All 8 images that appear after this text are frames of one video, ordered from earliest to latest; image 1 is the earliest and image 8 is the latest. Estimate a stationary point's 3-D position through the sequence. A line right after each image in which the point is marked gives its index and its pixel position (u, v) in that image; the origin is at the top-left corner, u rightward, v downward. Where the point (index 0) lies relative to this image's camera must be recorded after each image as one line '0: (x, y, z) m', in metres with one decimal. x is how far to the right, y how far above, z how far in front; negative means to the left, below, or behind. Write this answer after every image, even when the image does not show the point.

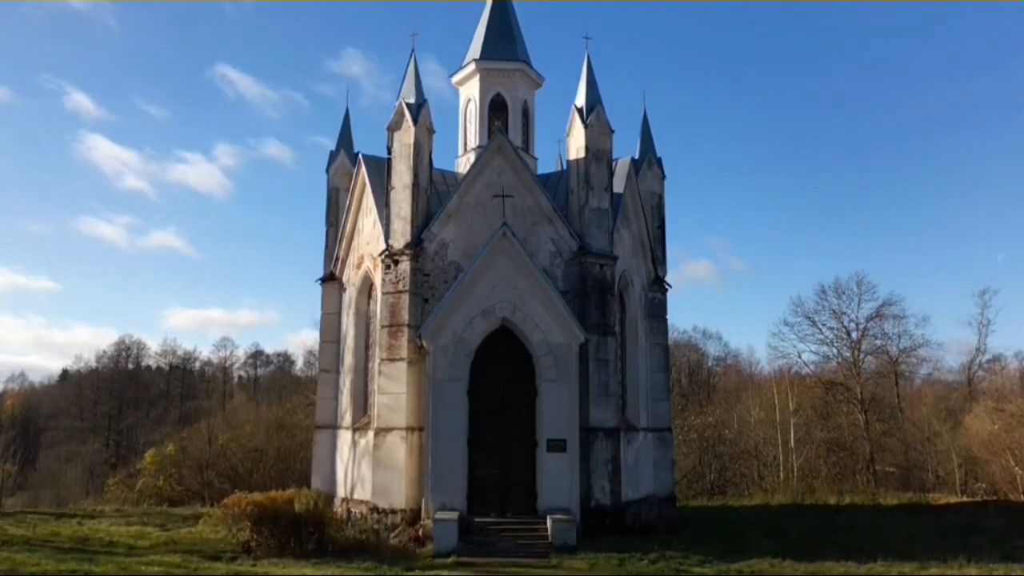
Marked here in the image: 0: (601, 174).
0: (+2.1, +2.7, +18.3) m
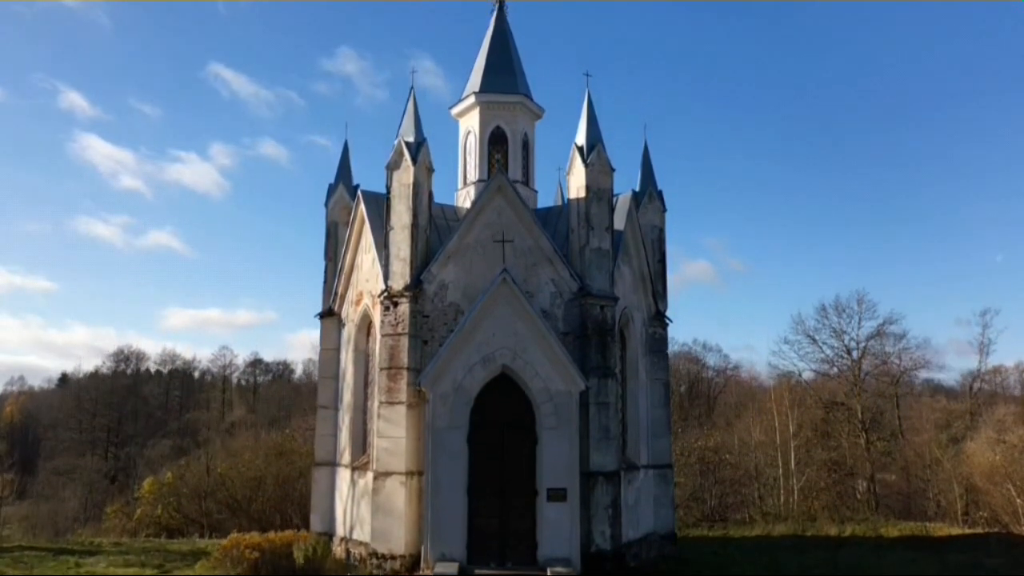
0: (+2.1, +1.8, +18.2) m
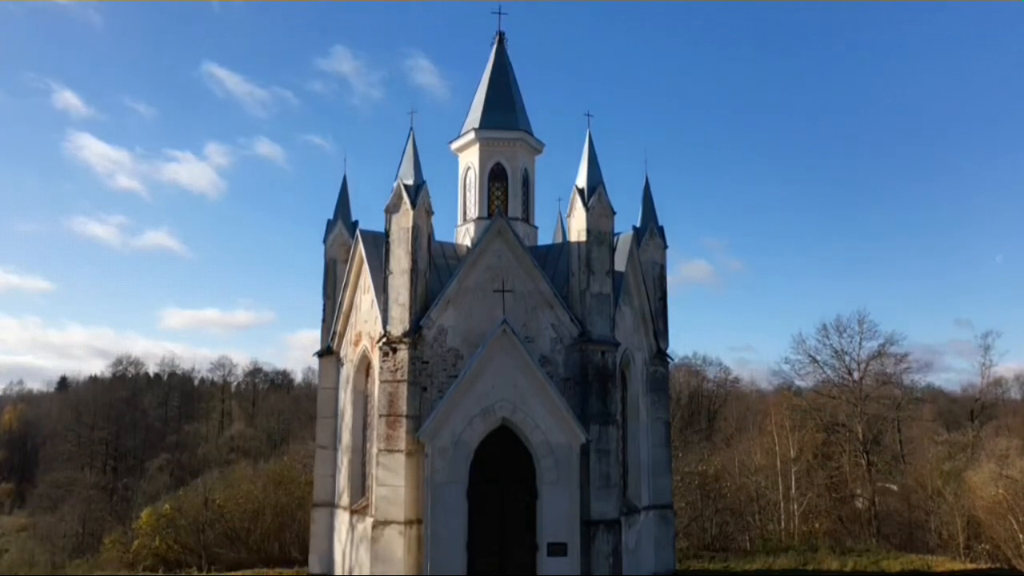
0: (+2.1, +0.7, +18.1) m
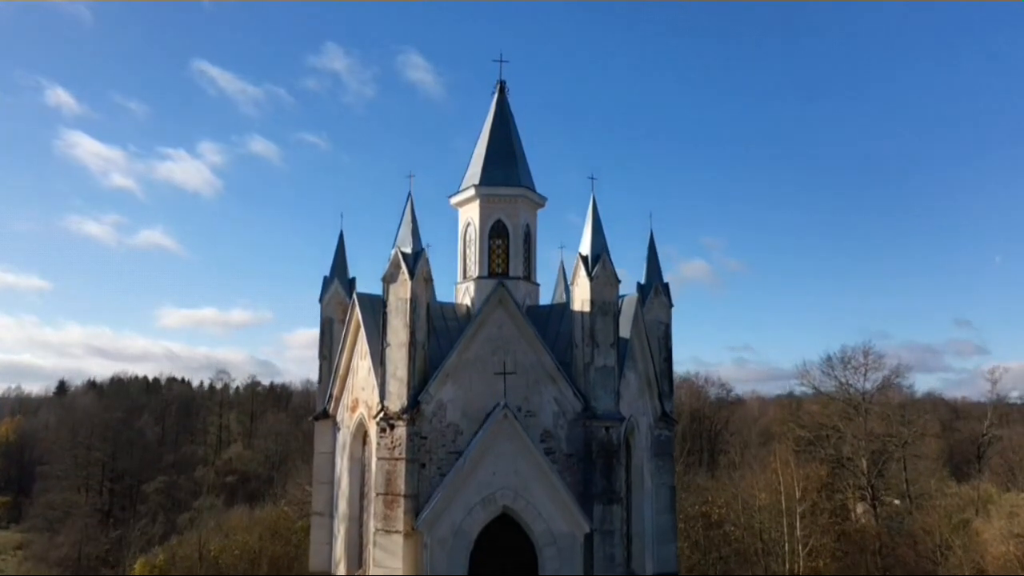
0: (+2.2, -0.9, +17.5) m
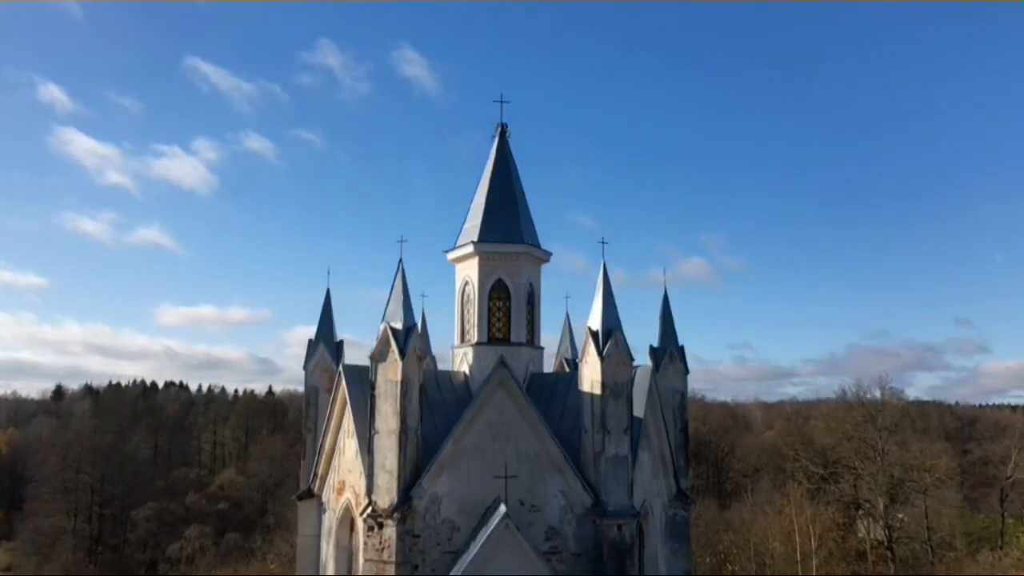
0: (+2.2, -2.6, +15.8) m
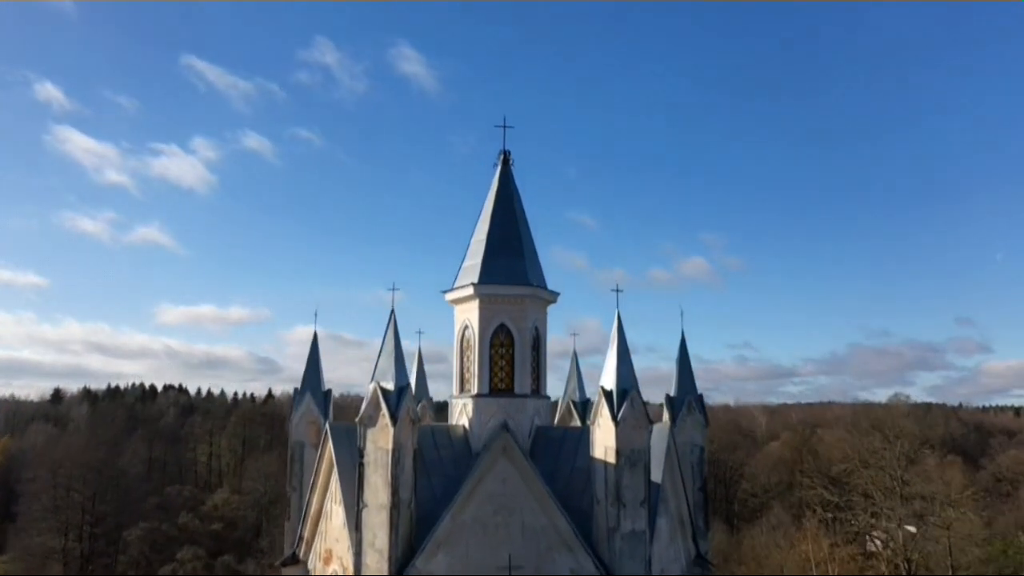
0: (+2.3, -3.6, +14.2) m
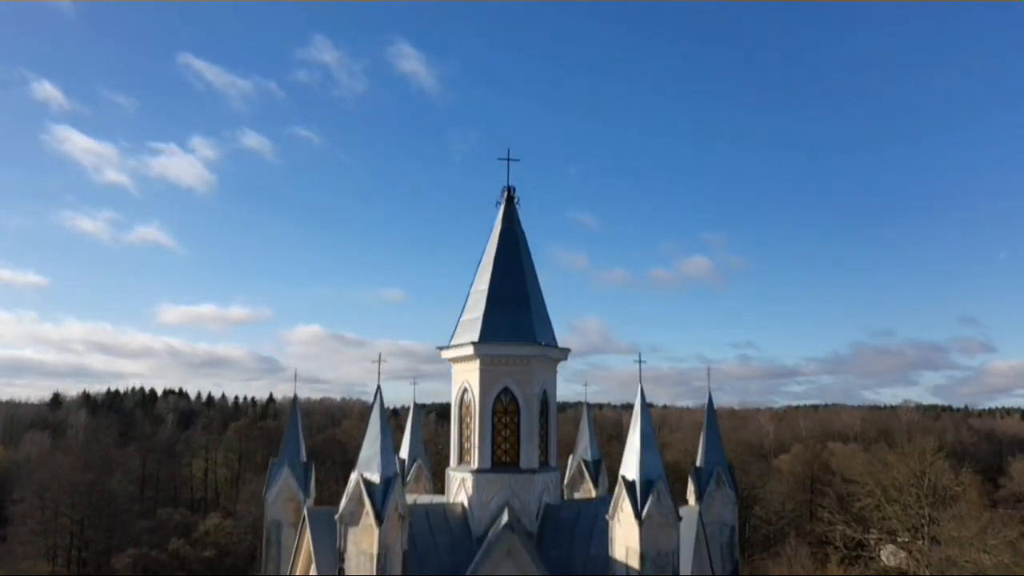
0: (+2.4, -4.8, +12.1) m
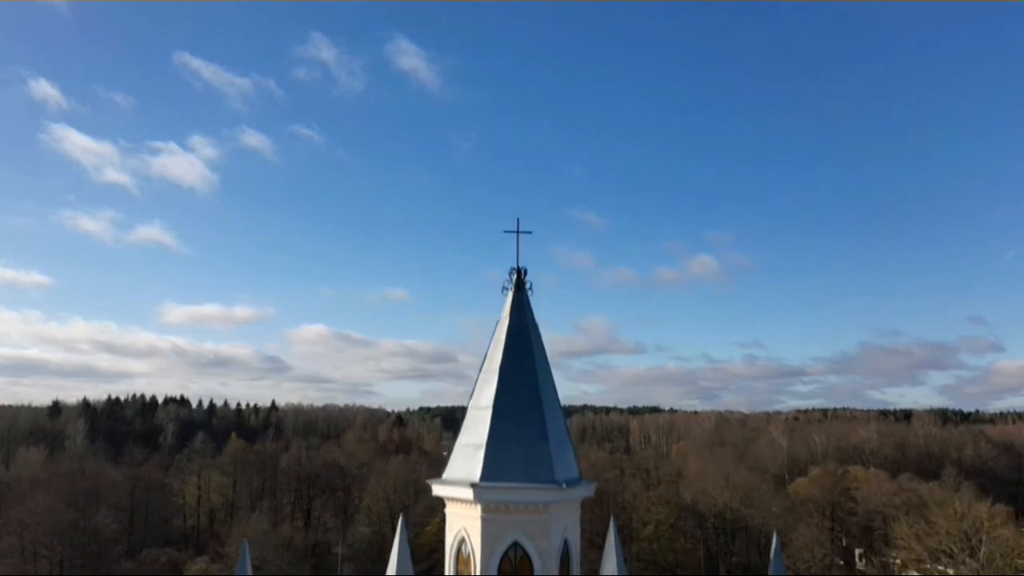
0: (+2.5, -6.7, +8.6) m
